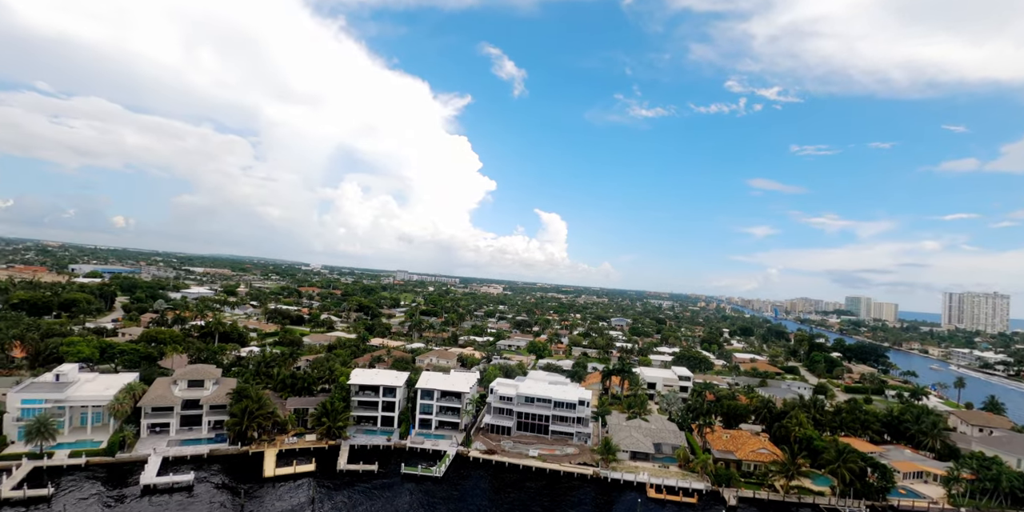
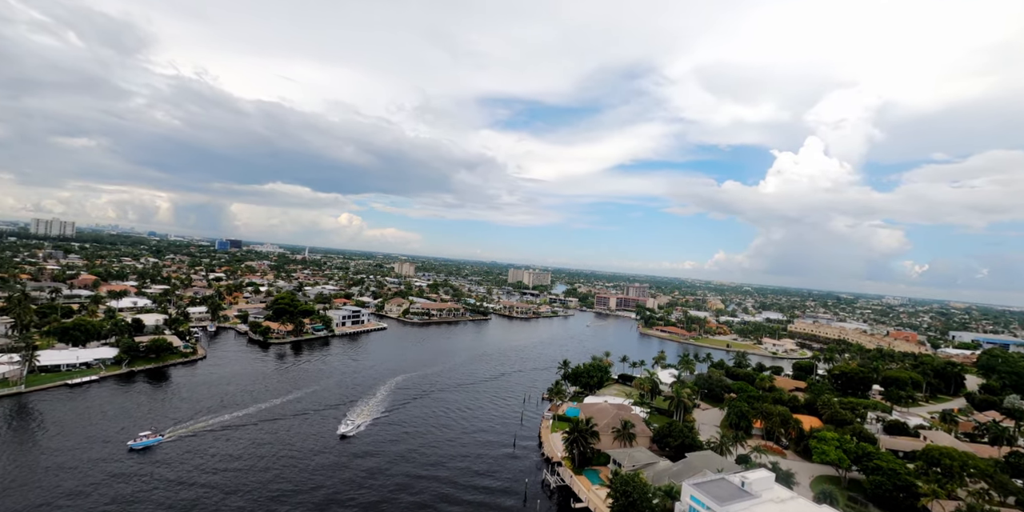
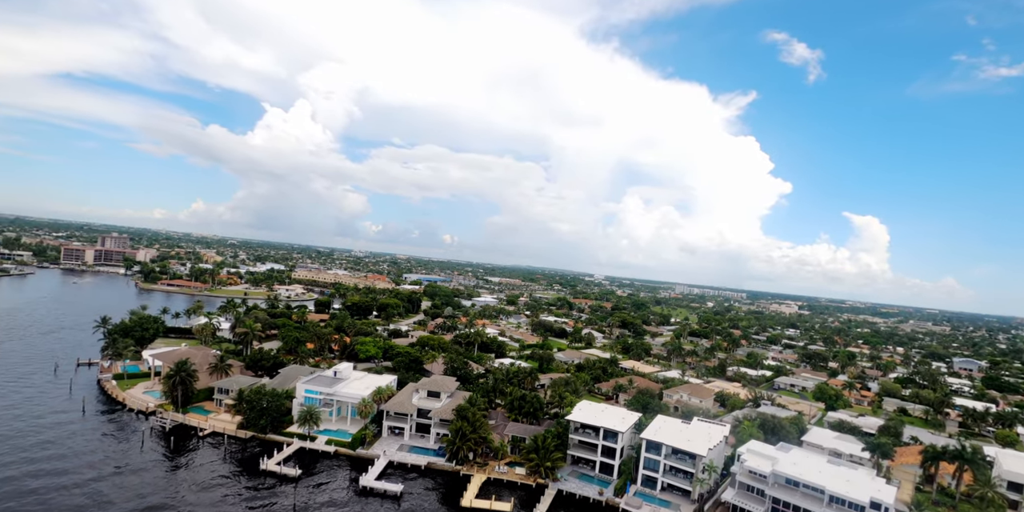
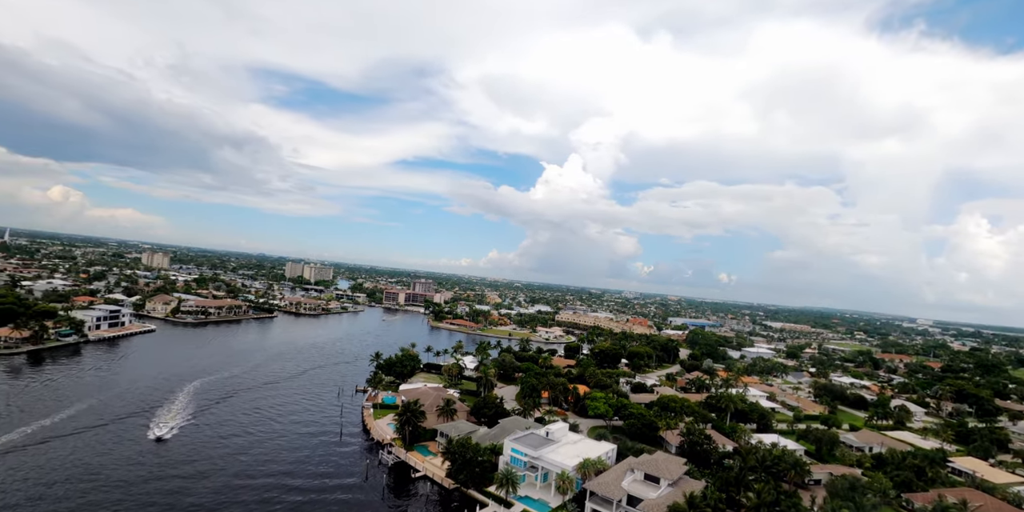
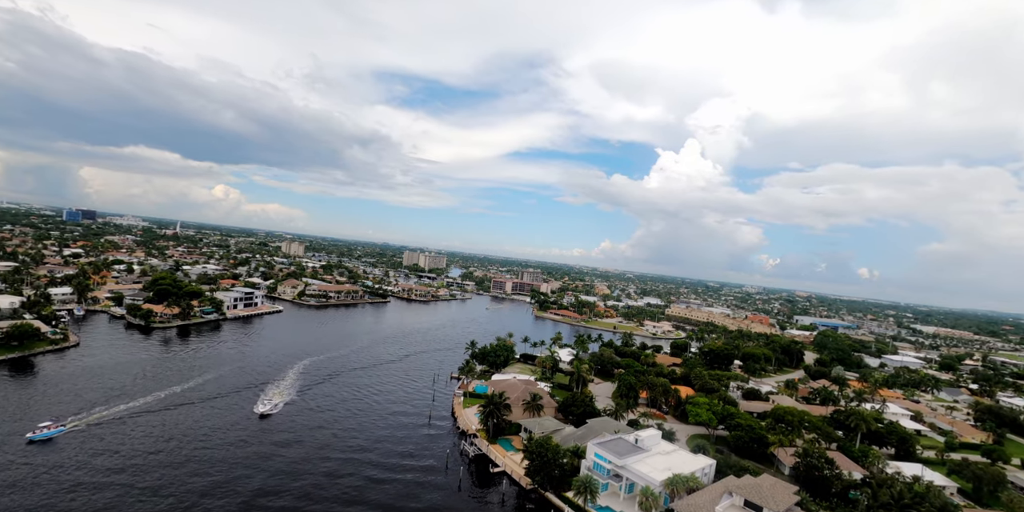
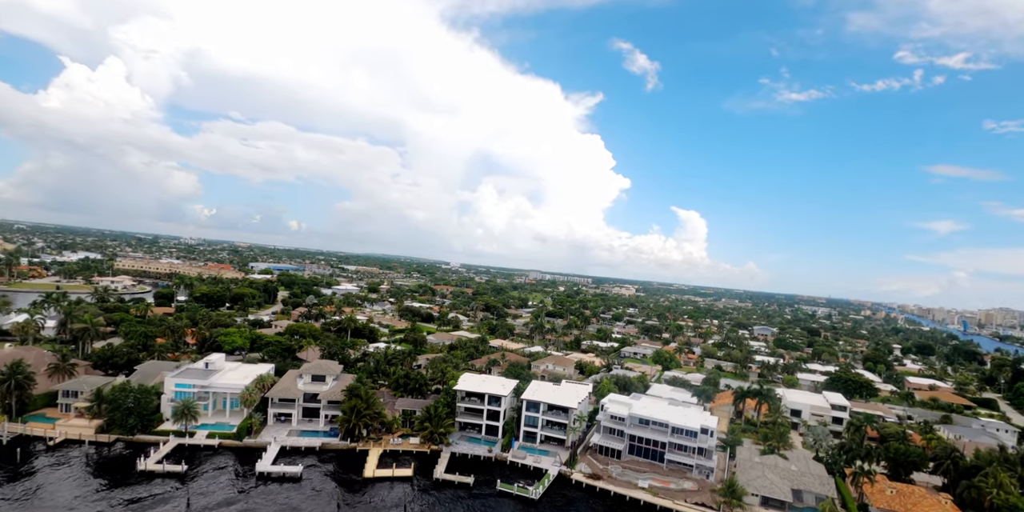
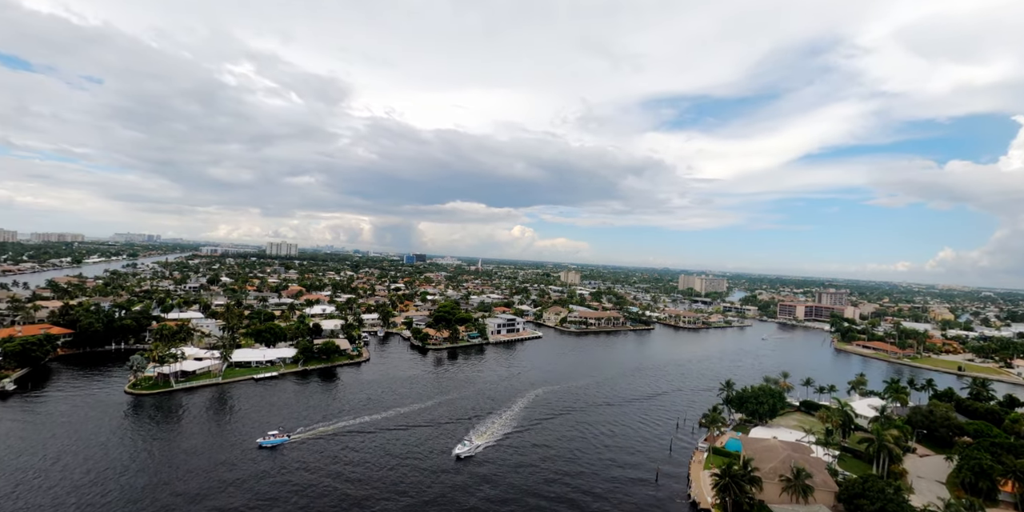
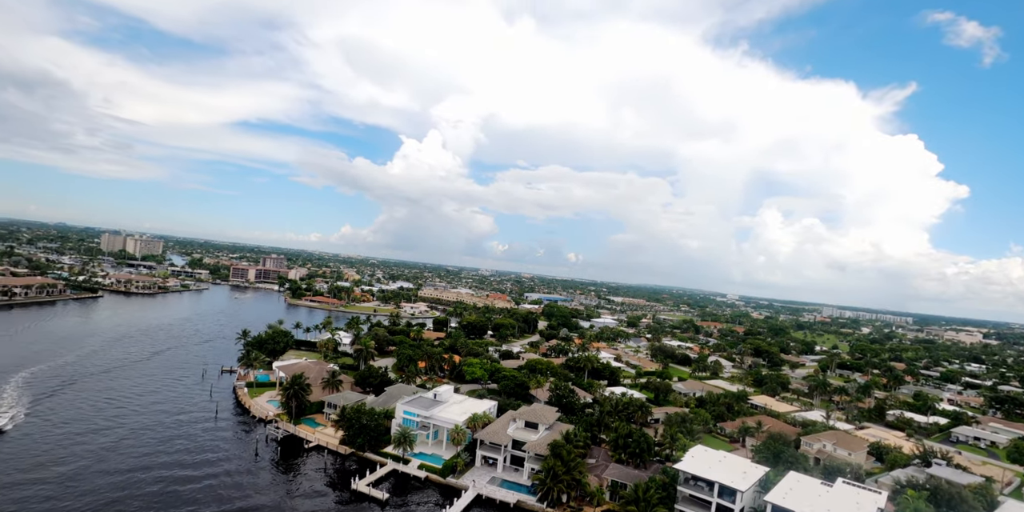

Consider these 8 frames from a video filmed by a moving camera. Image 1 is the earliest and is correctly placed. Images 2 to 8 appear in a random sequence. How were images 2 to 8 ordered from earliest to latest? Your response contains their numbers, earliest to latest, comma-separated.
6, 3, 8, 4, 5, 2, 7
